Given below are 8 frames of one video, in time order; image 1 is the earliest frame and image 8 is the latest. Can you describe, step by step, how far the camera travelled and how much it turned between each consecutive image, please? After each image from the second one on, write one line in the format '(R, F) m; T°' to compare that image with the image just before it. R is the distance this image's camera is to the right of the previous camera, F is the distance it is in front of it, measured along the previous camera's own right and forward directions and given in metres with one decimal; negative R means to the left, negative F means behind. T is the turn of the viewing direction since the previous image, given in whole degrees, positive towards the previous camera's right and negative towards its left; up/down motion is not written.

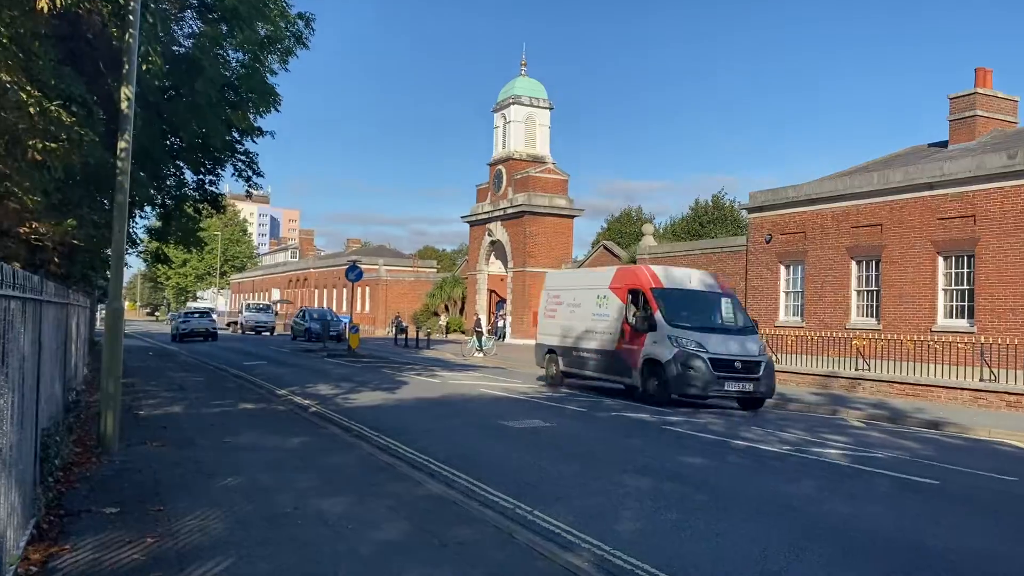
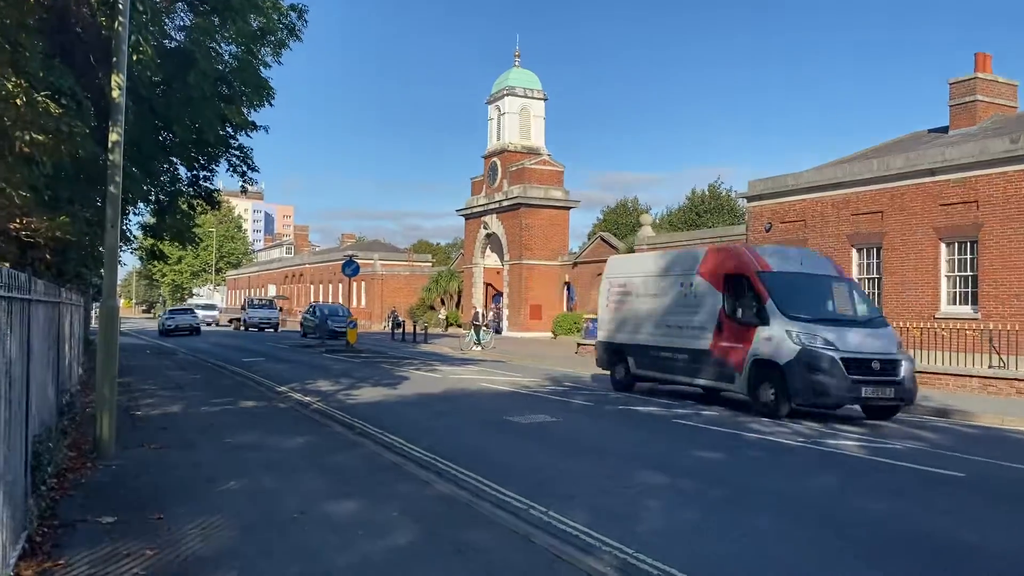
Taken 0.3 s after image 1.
(-0.1, +0.2) m; 0°
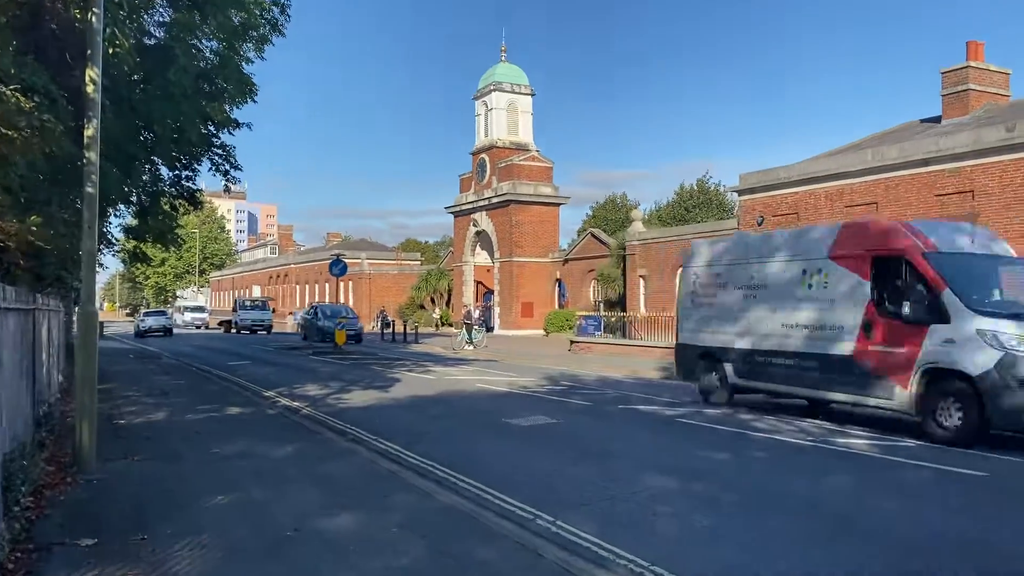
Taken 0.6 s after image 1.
(-0.1, +0.3) m; +1°
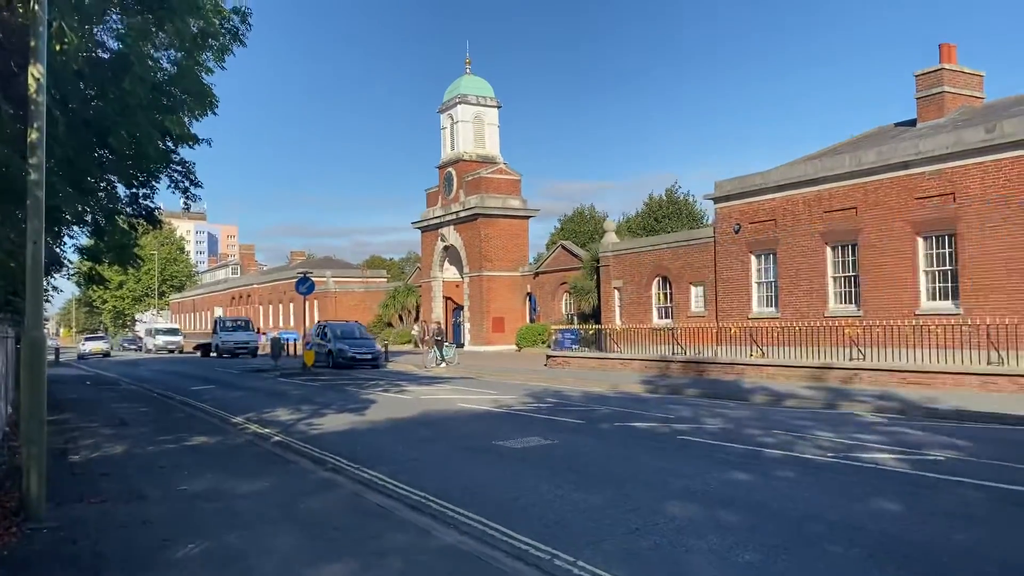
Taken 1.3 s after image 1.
(-0.3, +0.7) m; +2°
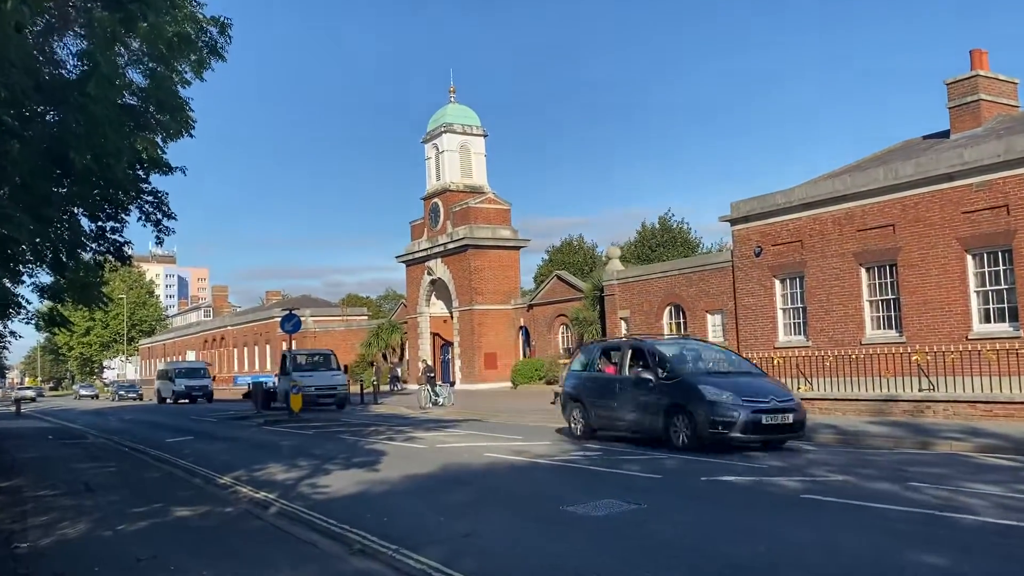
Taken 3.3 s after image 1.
(-0.9, +2.0) m; +2°
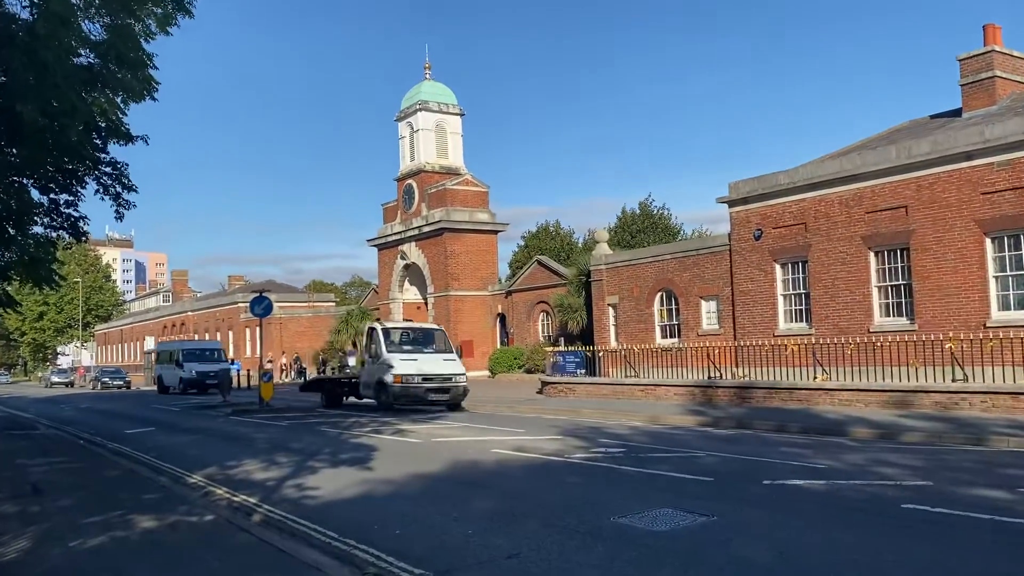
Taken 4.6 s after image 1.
(-0.6, +1.4) m; +2°
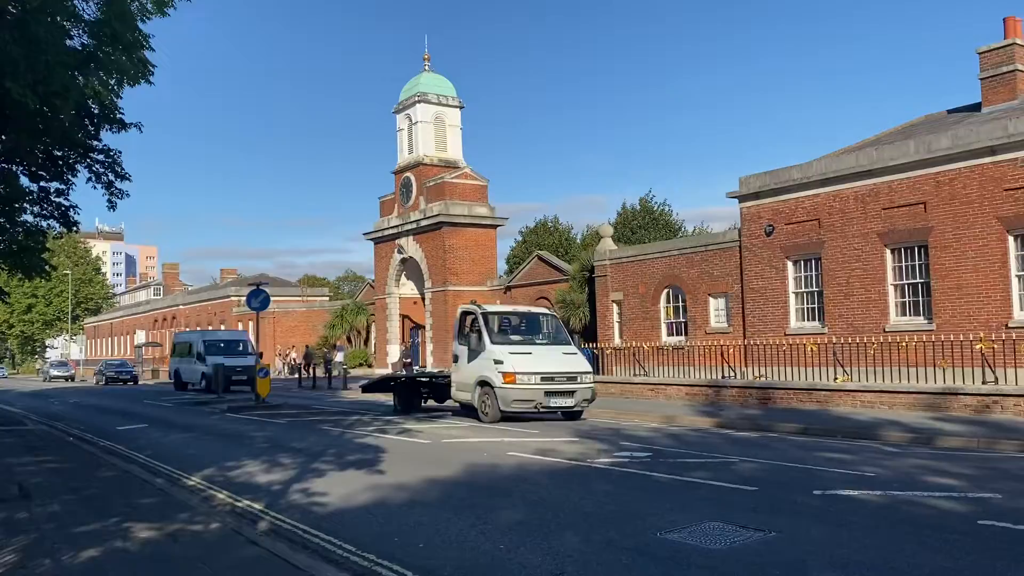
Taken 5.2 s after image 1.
(-0.3, +0.6) m; +1°
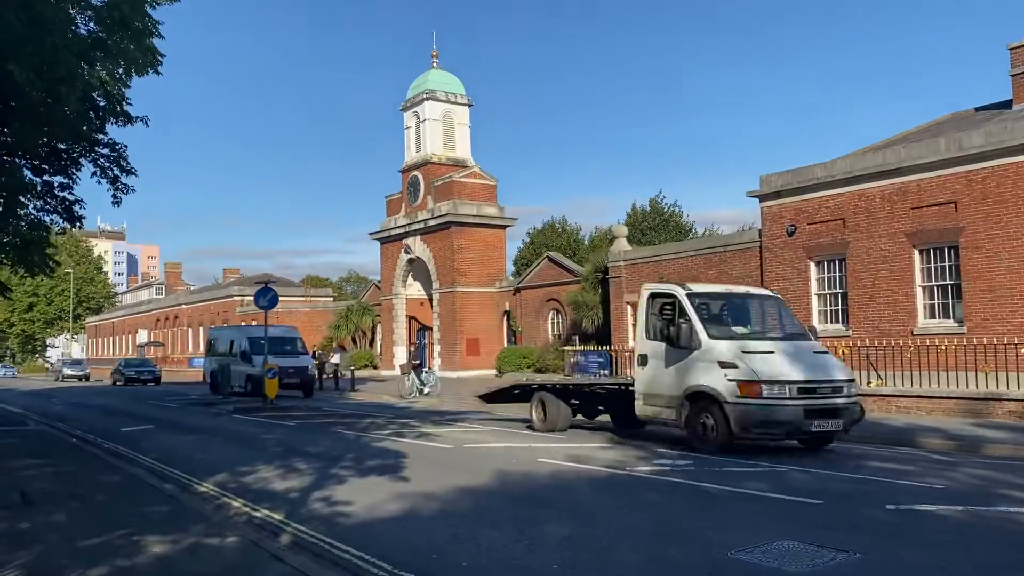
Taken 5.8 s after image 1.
(-0.4, +0.6) m; 0°
